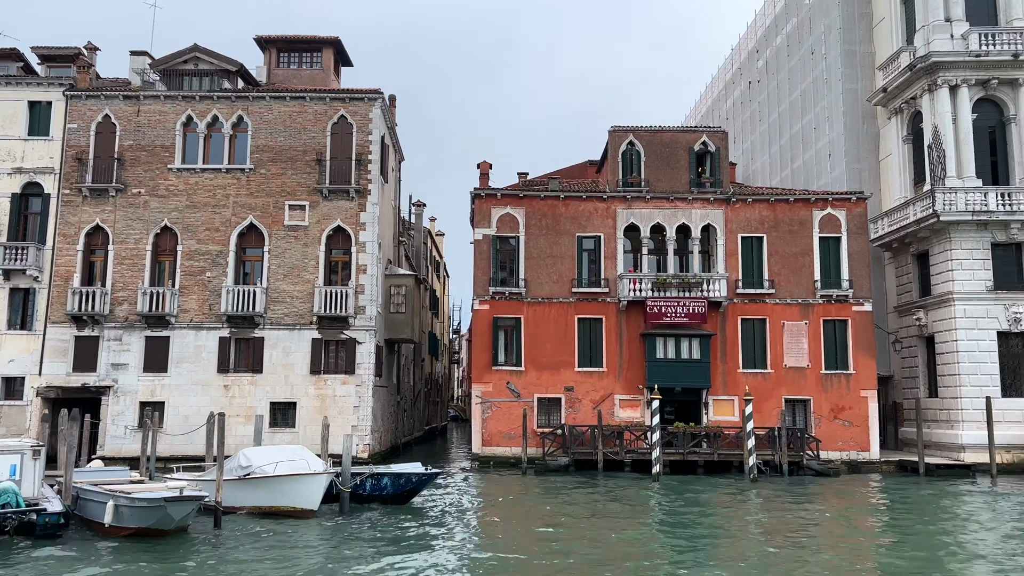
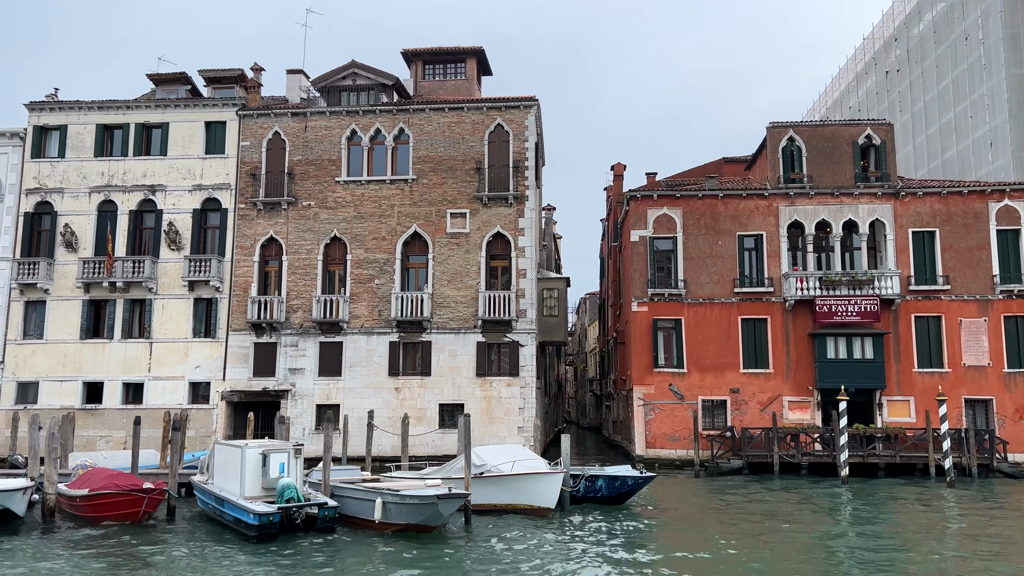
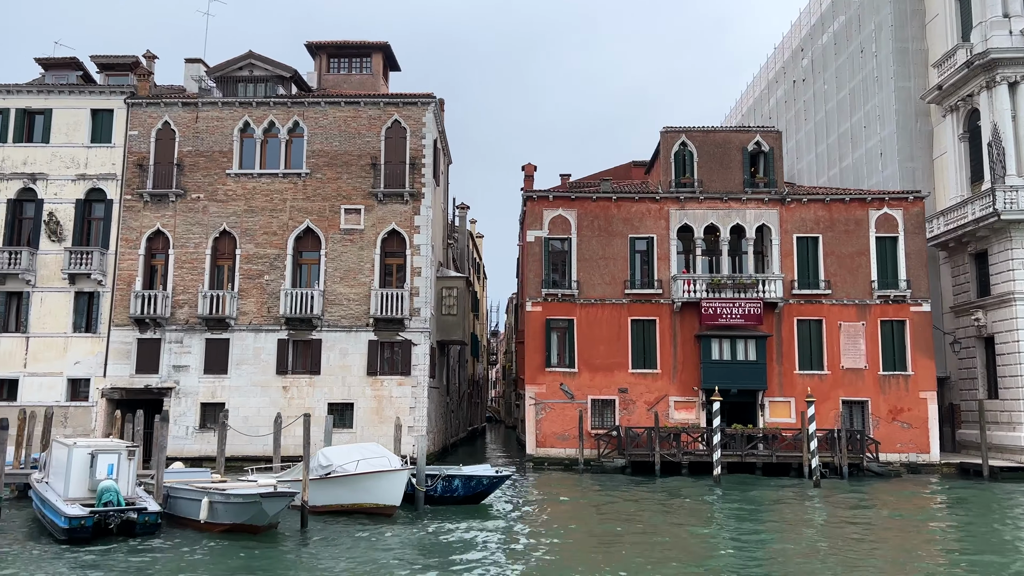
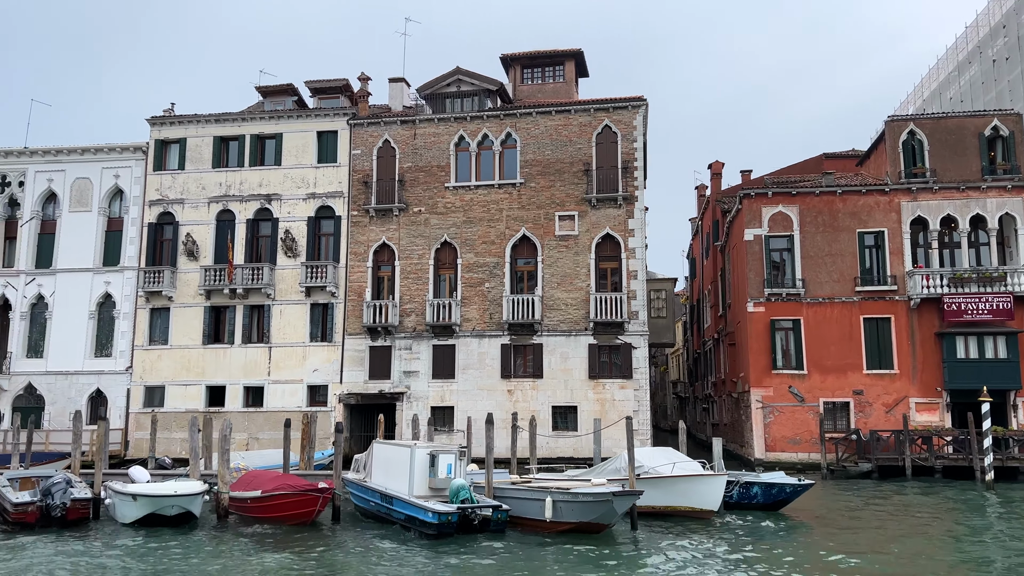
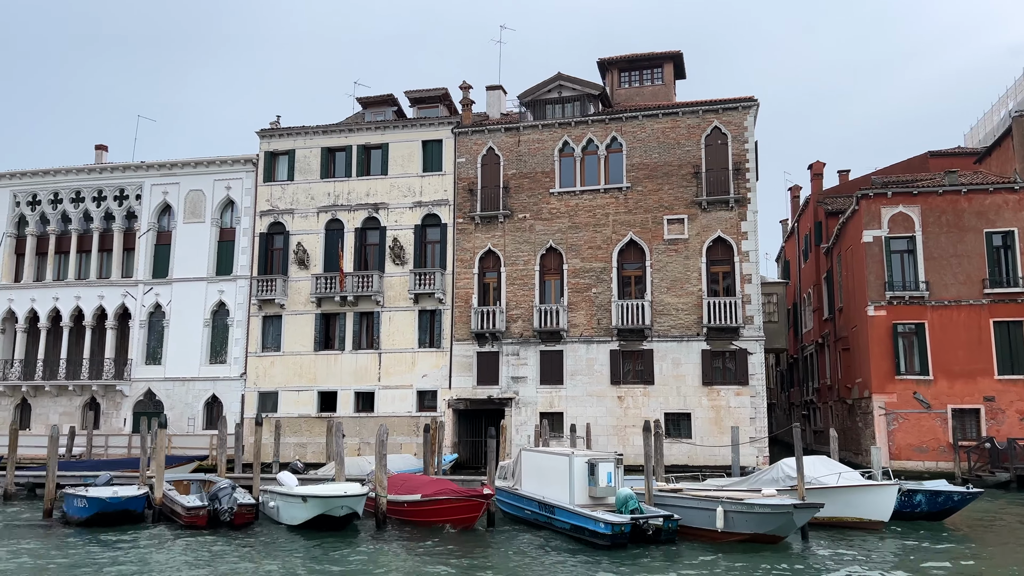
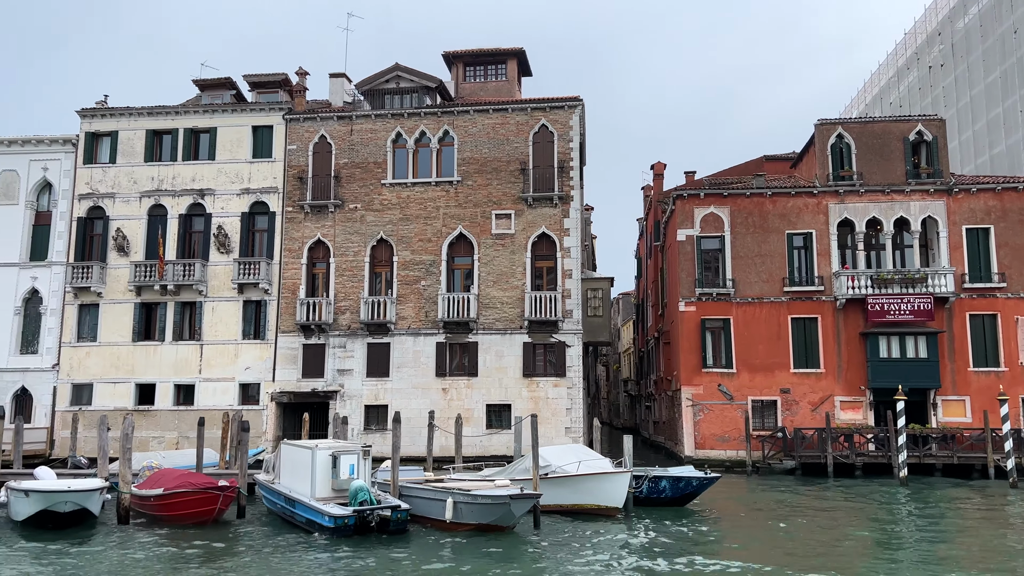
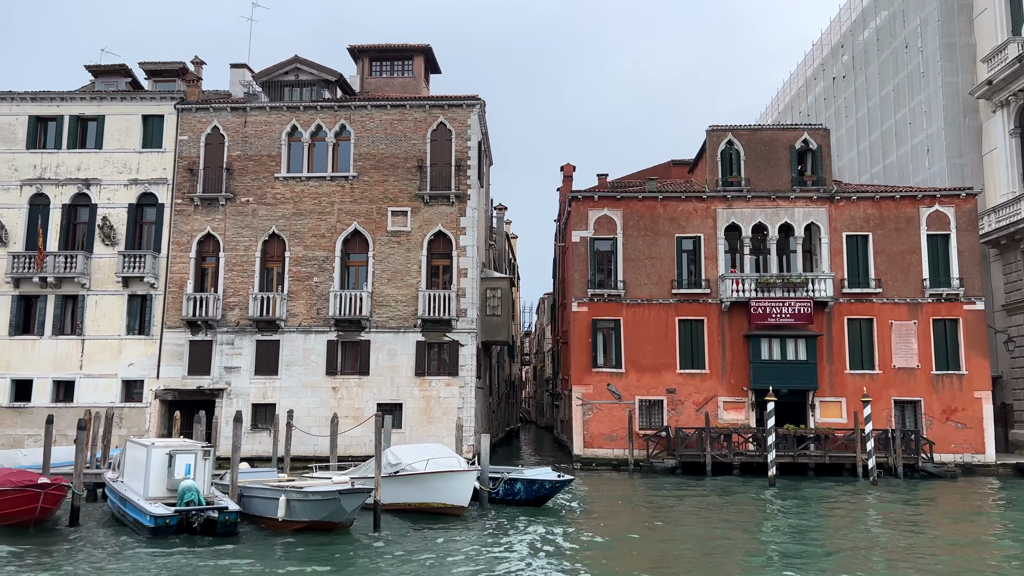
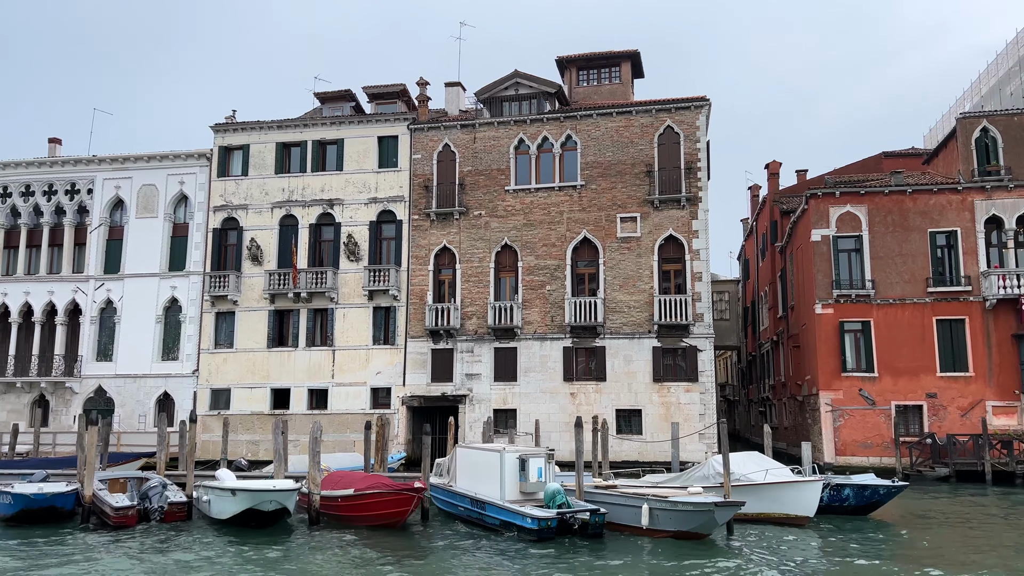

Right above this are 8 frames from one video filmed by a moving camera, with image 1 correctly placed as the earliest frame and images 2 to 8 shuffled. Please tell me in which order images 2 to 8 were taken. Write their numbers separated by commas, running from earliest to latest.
3, 7, 2, 6, 4, 8, 5
